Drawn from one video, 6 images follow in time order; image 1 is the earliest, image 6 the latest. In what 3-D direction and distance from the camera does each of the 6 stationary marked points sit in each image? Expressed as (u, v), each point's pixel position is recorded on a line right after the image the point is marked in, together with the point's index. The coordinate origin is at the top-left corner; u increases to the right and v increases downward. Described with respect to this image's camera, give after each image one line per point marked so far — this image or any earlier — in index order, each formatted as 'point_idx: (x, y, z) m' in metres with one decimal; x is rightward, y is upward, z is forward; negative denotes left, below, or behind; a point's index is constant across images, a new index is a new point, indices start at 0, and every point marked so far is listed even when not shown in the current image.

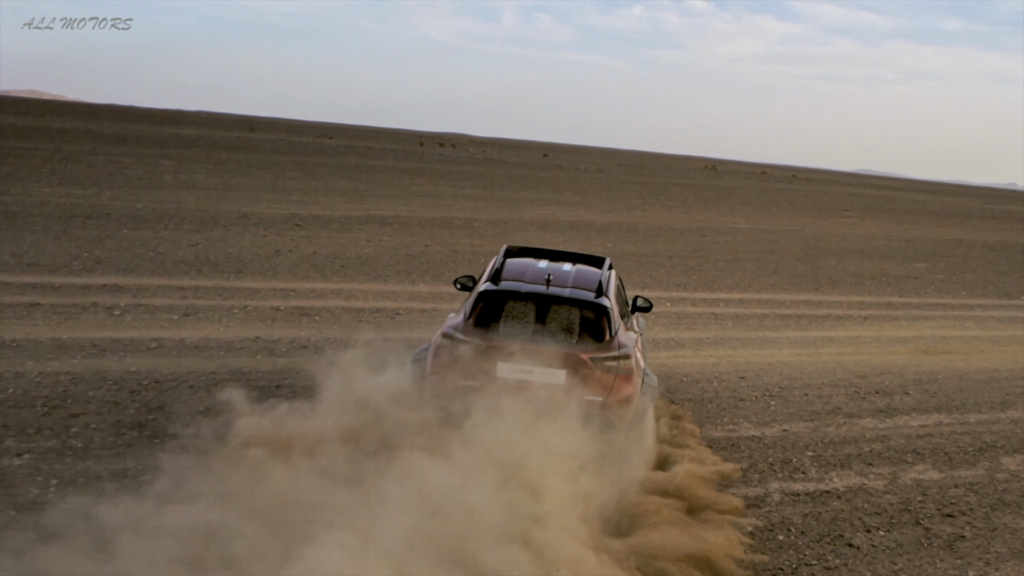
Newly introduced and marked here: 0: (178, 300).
0: (-3.4, -0.1, +12.6) m
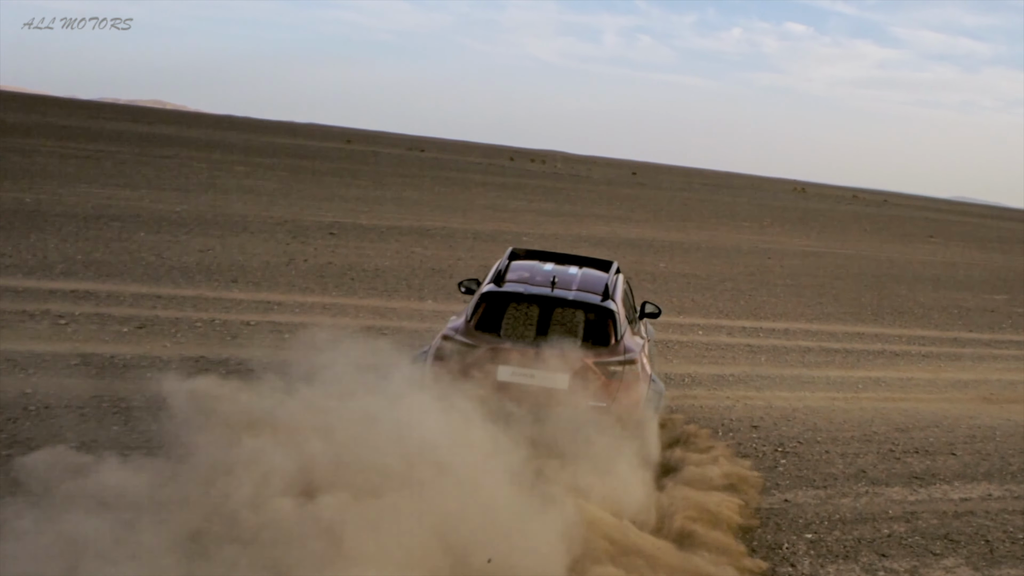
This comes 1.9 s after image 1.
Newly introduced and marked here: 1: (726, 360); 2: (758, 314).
0: (-3.3, -0.2, +11.4) m
1: (+1.9, -0.6, +11.1) m
2: (+3.0, -0.3, +15.3) m
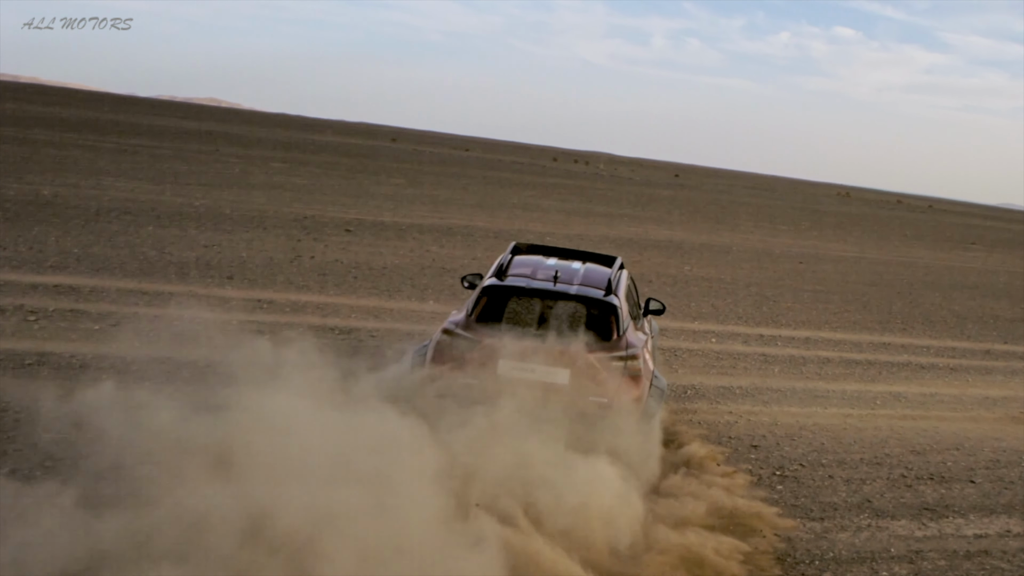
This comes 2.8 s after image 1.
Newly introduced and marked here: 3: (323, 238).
0: (-3.4, -0.2, +10.8) m
1: (+1.8, -0.7, +10.4) m
2: (+3.1, -0.4, +14.6) m
3: (-3.0, +0.8, +19.8) m
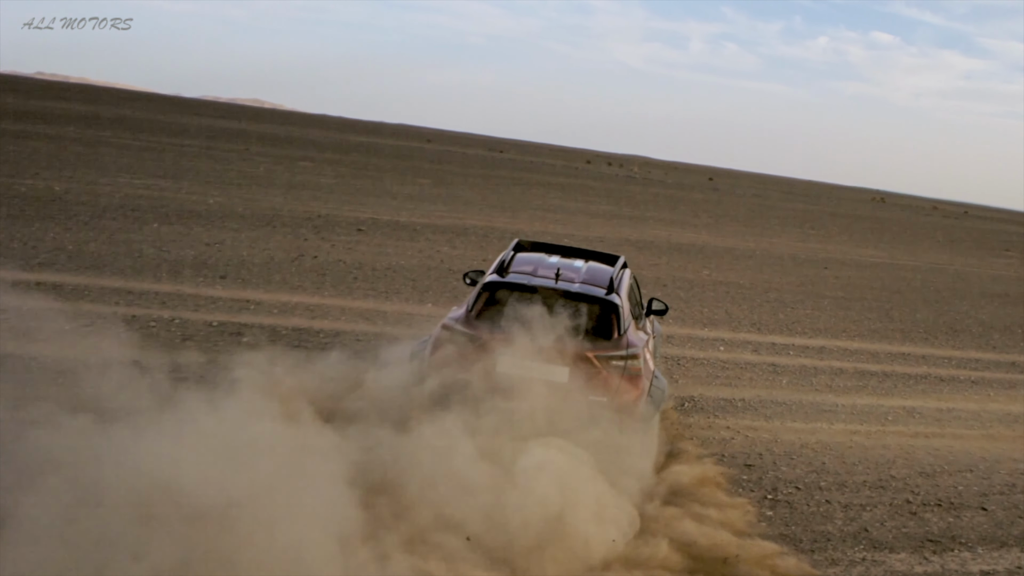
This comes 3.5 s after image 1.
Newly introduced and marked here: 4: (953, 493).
0: (-3.4, -0.2, +10.4) m
1: (+1.8, -0.7, +9.9) m
2: (+3.2, -0.5, +14.0) m
3: (-2.8, +0.8, +19.4) m
4: (+2.4, -1.1, +6.7) m
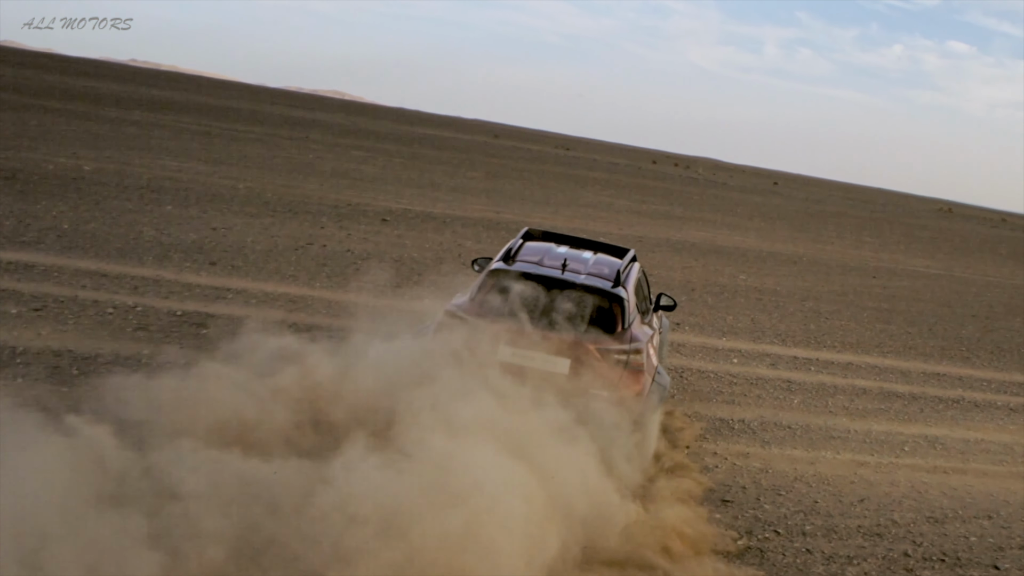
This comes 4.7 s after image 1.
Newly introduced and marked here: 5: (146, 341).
0: (-3.5, 0.0, +9.7) m
1: (+1.7, -0.8, +8.9) m
2: (+3.2, -0.6, +13.0) m
3: (-2.4, +0.9, +18.6) m
4: (+2.1, -1.2, +5.8) m
5: (-2.4, -0.3, +8.2) m
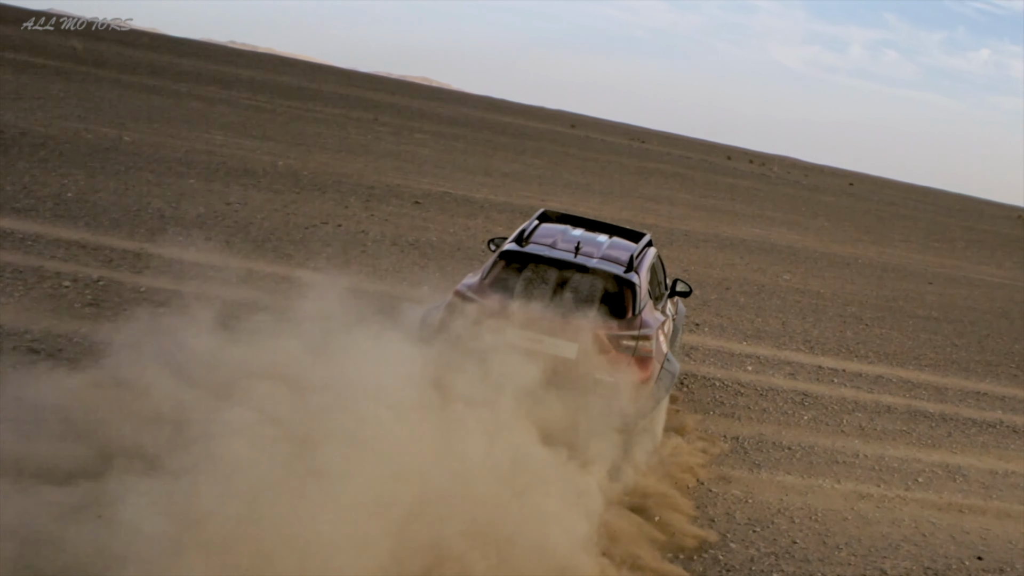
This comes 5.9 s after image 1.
0: (-3.5, +0.2, +9.1) m
1: (+1.5, -0.8, +8.1) m
2: (+3.3, -0.6, +12.1) m
3: (-1.9, +1.1, +18.0) m
4: (+1.8, -1.2, +4.9) m
5: (-2.5, -0.2, +7.6) m
